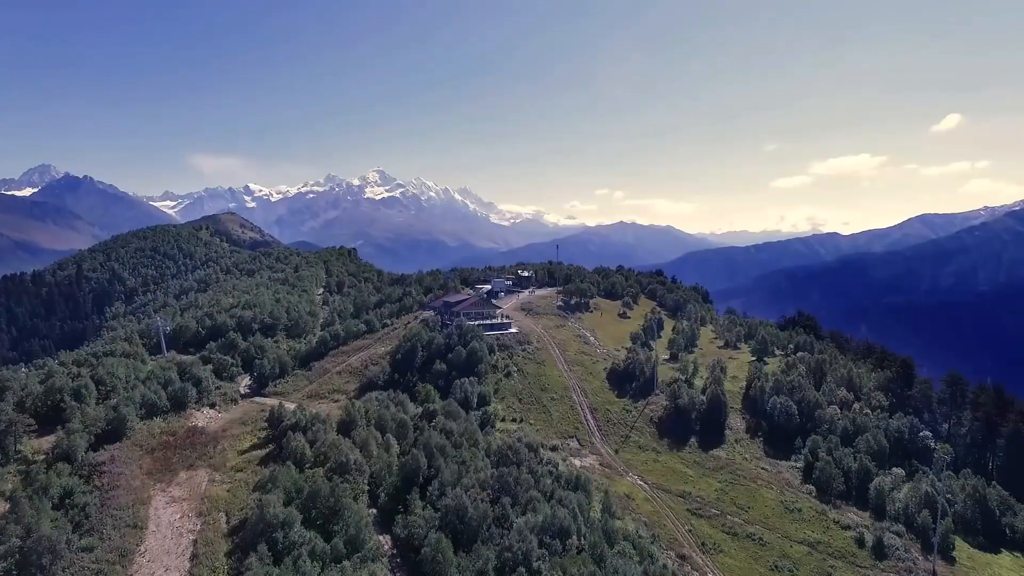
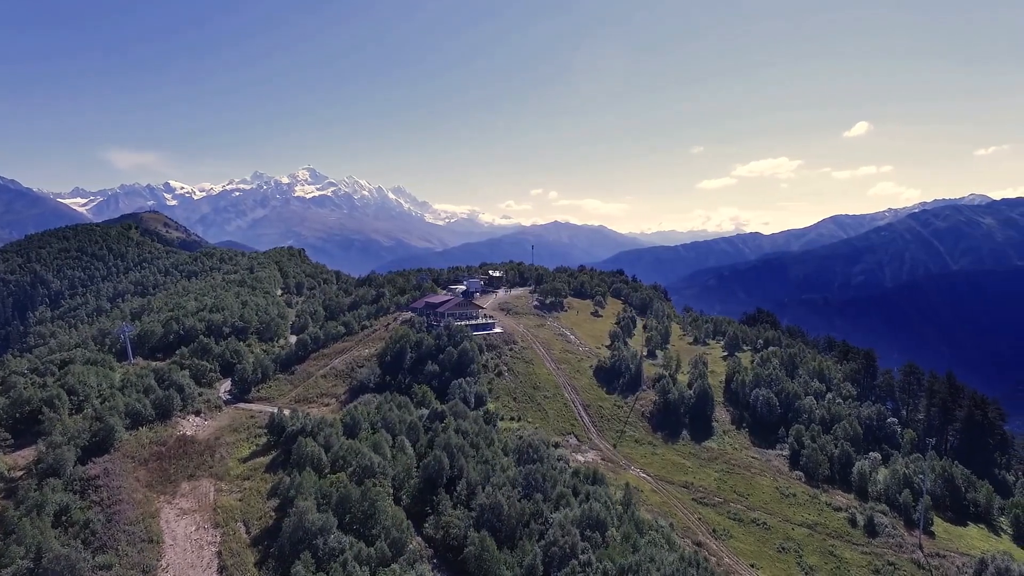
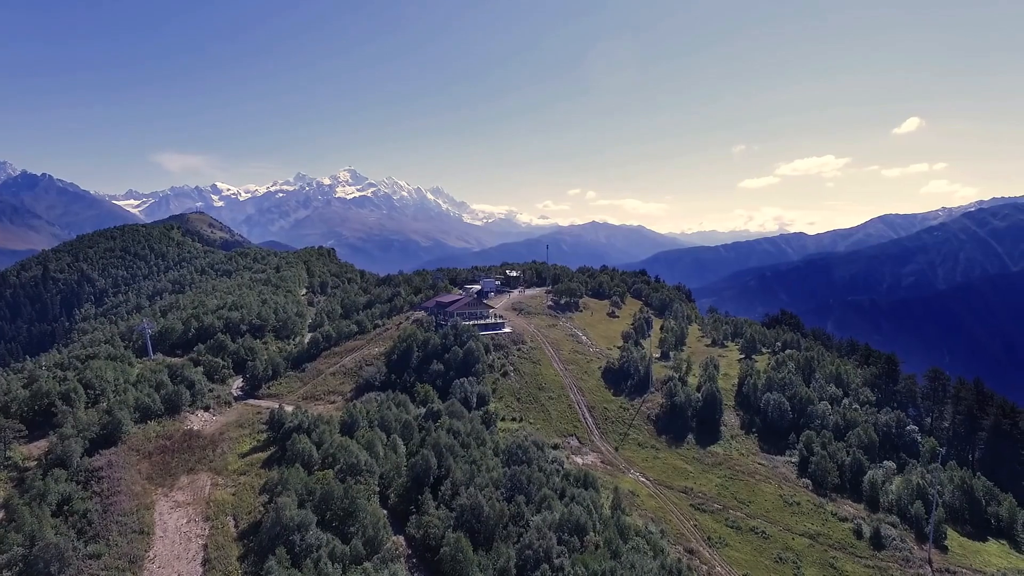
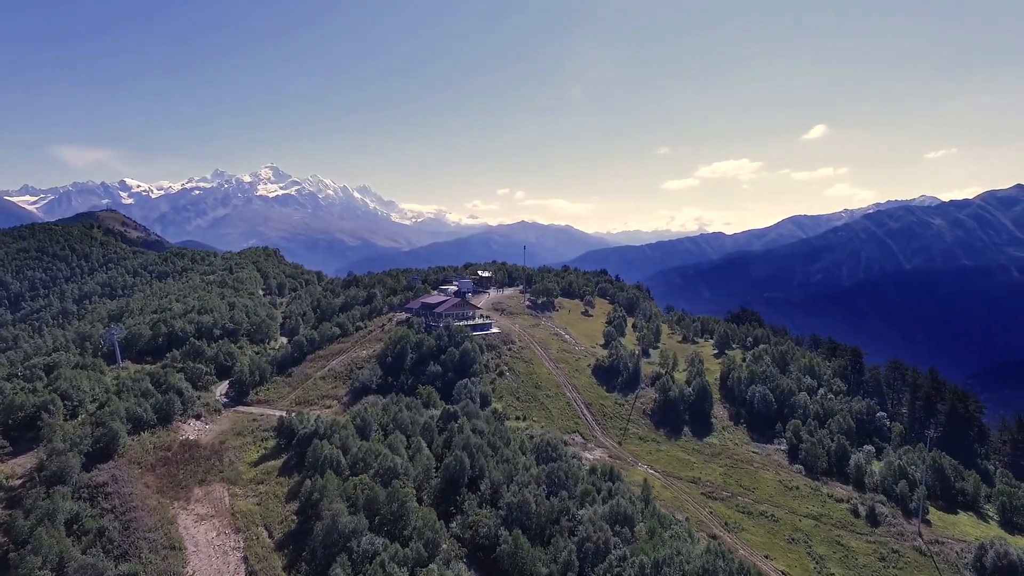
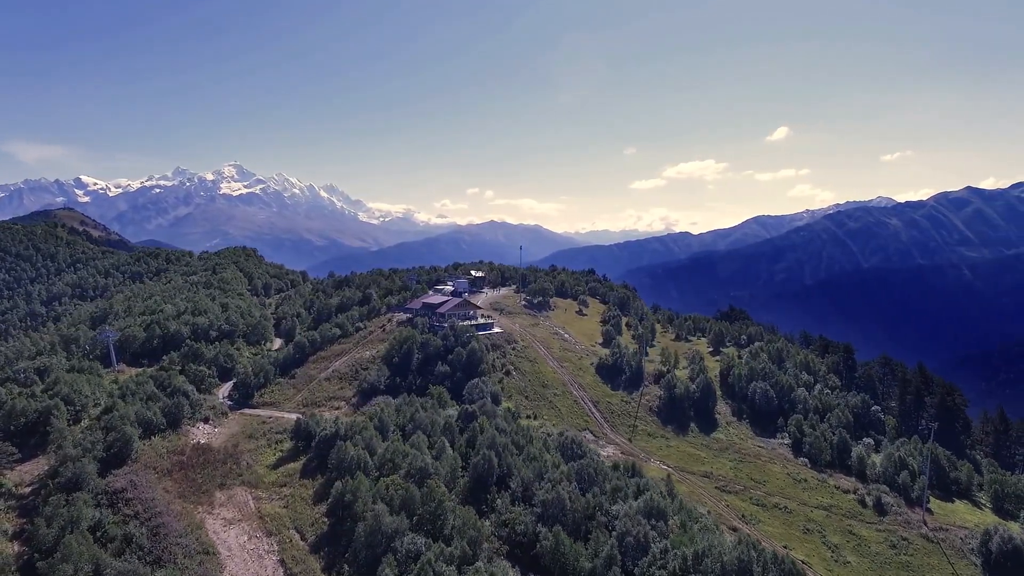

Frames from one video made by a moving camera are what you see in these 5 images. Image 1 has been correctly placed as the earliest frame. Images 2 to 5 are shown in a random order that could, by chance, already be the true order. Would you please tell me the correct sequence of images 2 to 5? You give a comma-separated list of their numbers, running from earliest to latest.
3, 2, 4, 5
